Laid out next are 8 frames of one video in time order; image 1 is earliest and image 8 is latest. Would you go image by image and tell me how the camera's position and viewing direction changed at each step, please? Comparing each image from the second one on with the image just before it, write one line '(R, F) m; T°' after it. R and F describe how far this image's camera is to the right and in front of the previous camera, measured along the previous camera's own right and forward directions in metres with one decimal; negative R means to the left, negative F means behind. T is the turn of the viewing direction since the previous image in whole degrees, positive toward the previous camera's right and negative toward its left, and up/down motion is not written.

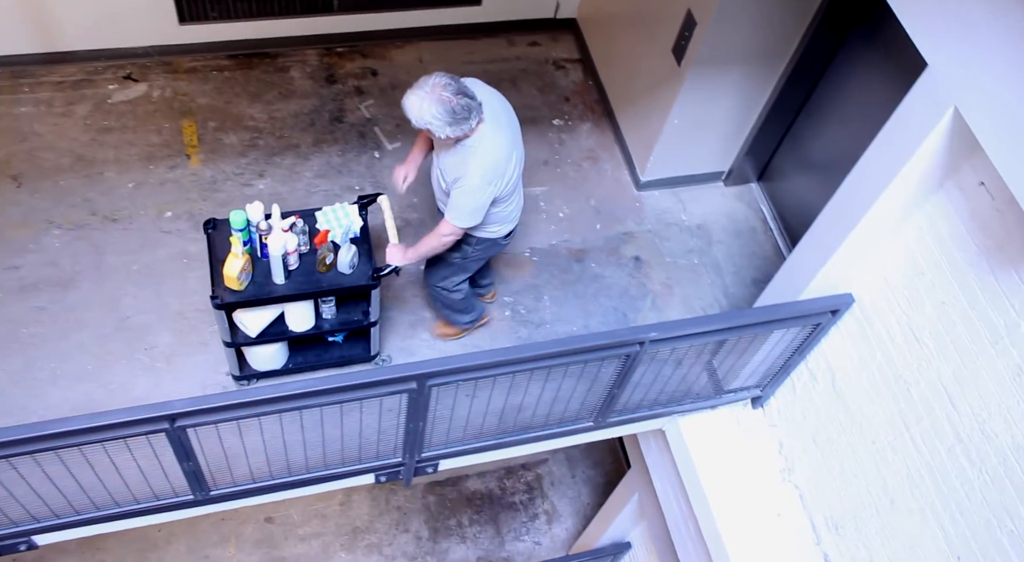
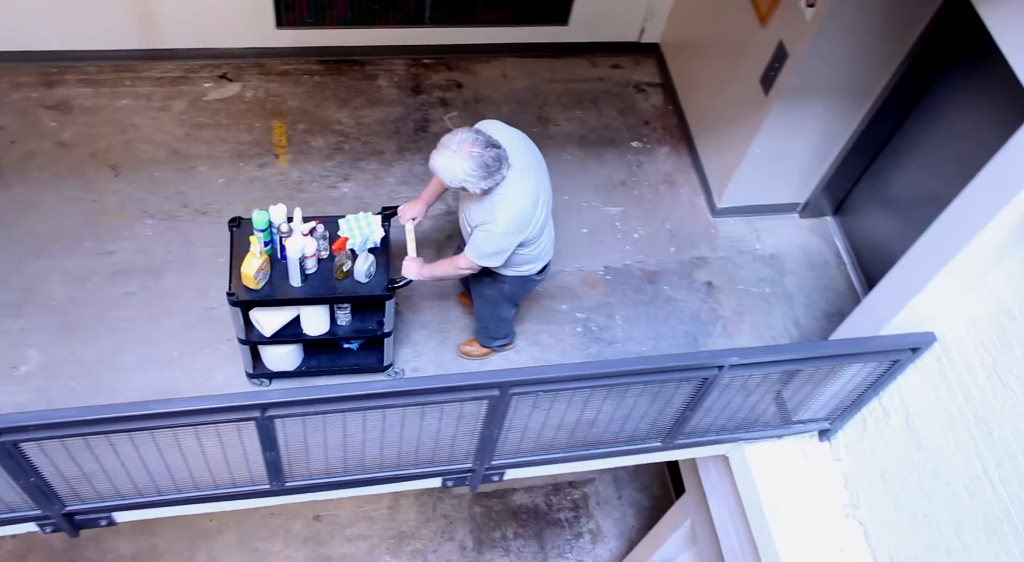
(-0.2, -0.1) m; -2°
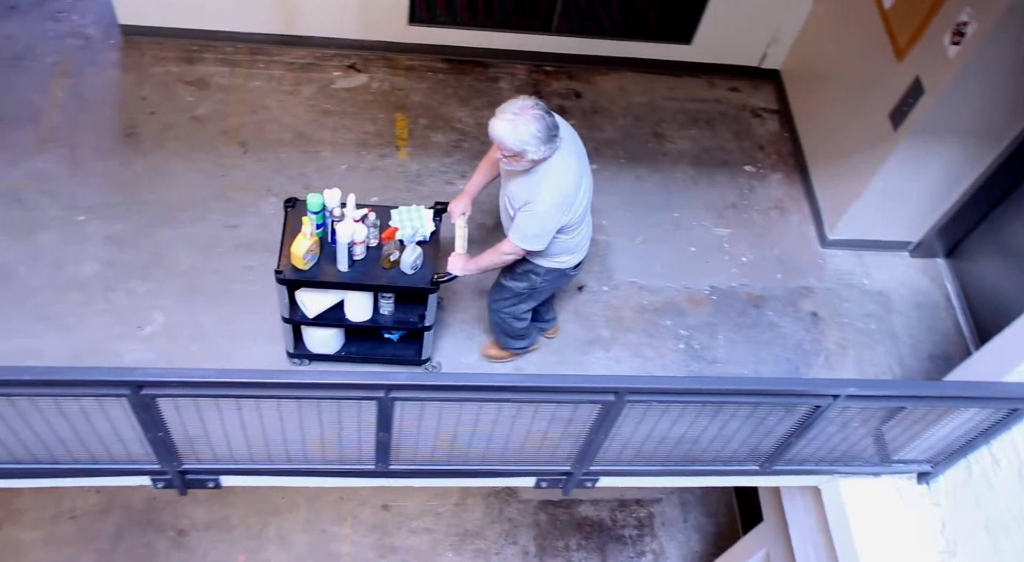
(-0.3, -0.1) m; -3°
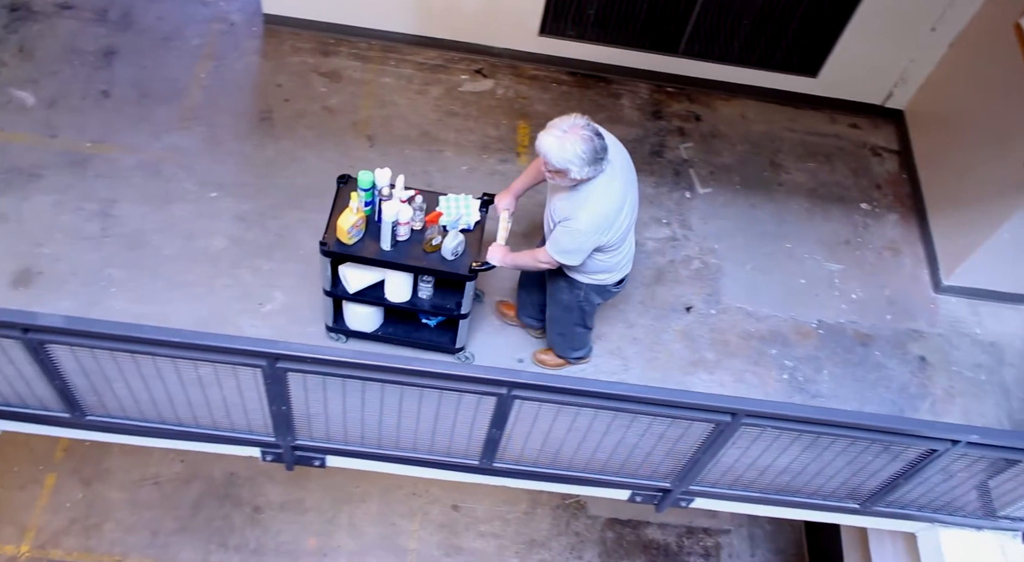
(-0.3, -0.1) m; -3°
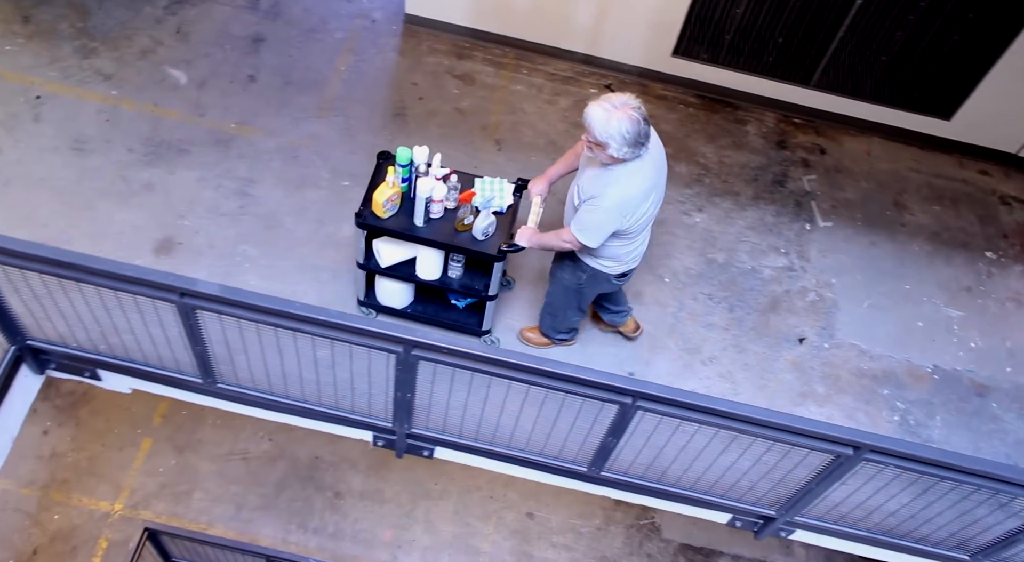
(-0.3, -0.1) m; -4°
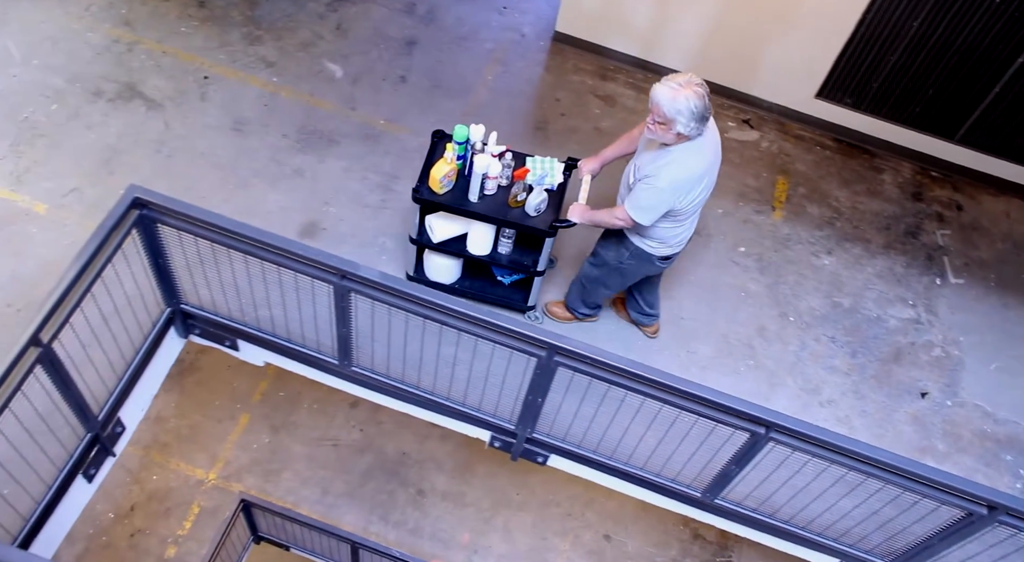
(-0.4, -0.1) m; -4°
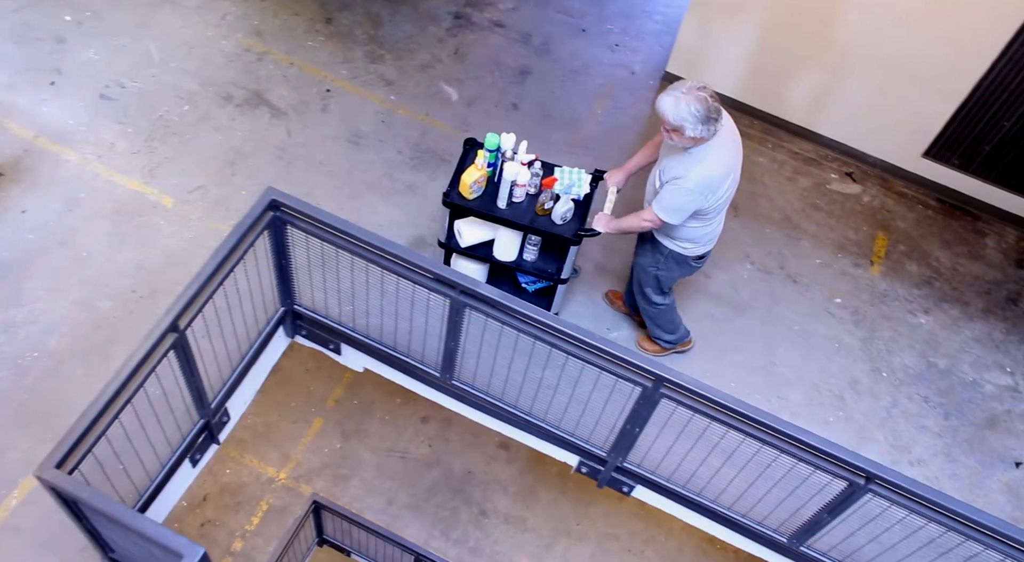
(-0.3, -0.1) m; -3°
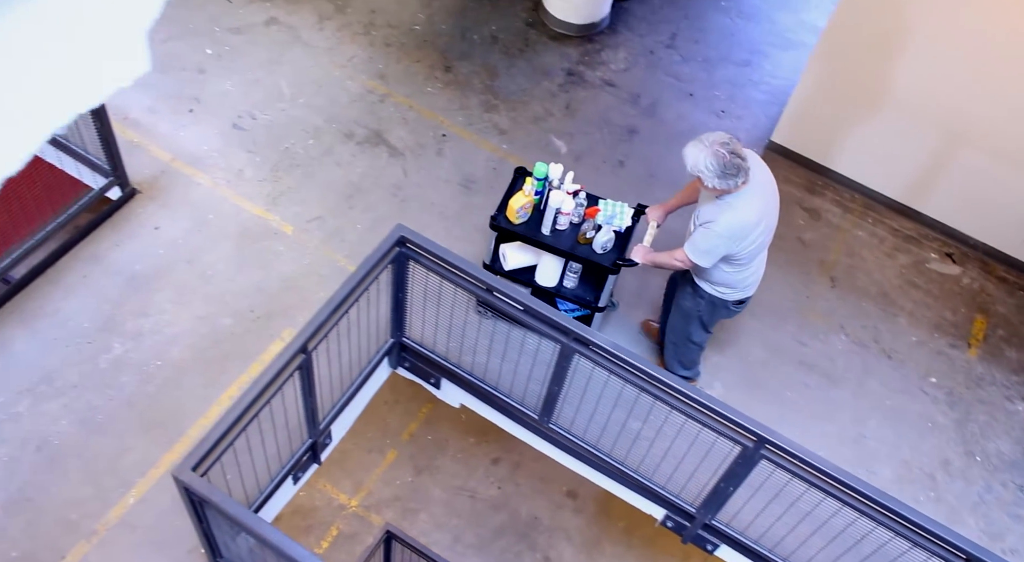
(-0.3, -0.1) m; -3°
